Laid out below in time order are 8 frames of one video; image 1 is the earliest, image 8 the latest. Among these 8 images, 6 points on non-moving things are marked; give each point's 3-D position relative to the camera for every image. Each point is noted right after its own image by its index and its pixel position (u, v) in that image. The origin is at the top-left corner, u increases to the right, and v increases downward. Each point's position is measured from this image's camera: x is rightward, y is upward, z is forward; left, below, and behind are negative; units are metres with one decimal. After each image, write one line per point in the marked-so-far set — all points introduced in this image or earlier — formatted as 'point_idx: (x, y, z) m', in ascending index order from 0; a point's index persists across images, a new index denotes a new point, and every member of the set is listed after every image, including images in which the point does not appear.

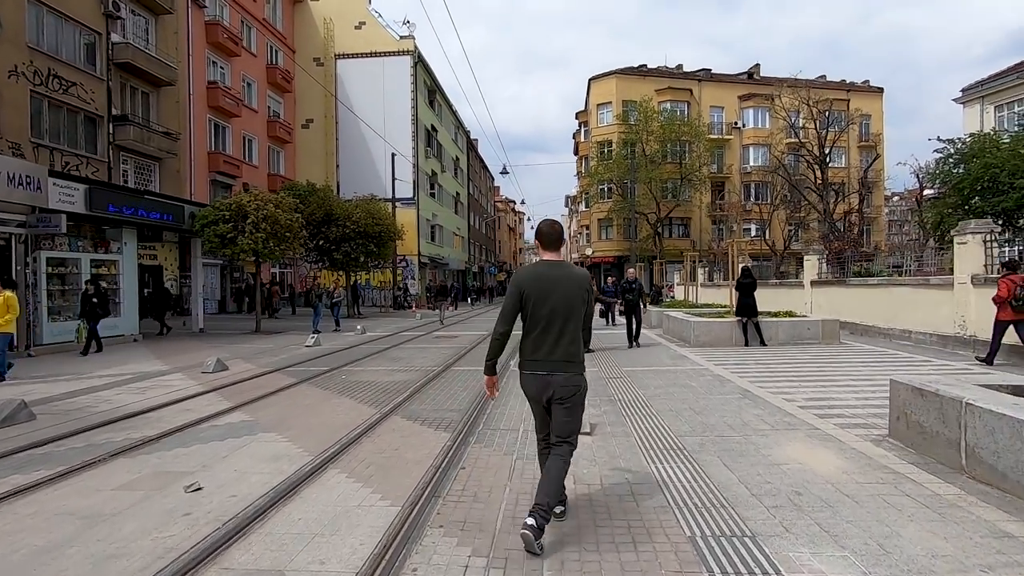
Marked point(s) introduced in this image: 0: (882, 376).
0: (+7.0, -1.7, +10.3) m
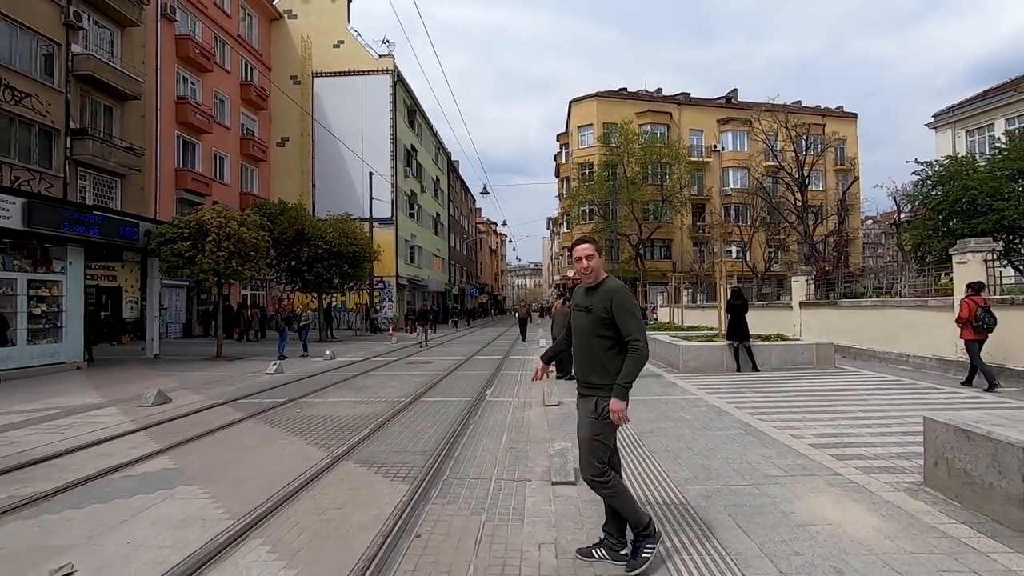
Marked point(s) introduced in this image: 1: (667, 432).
0: (+6.6, -2.1, +9.4) m
1: (+2.3, -2.2, +8.1) m
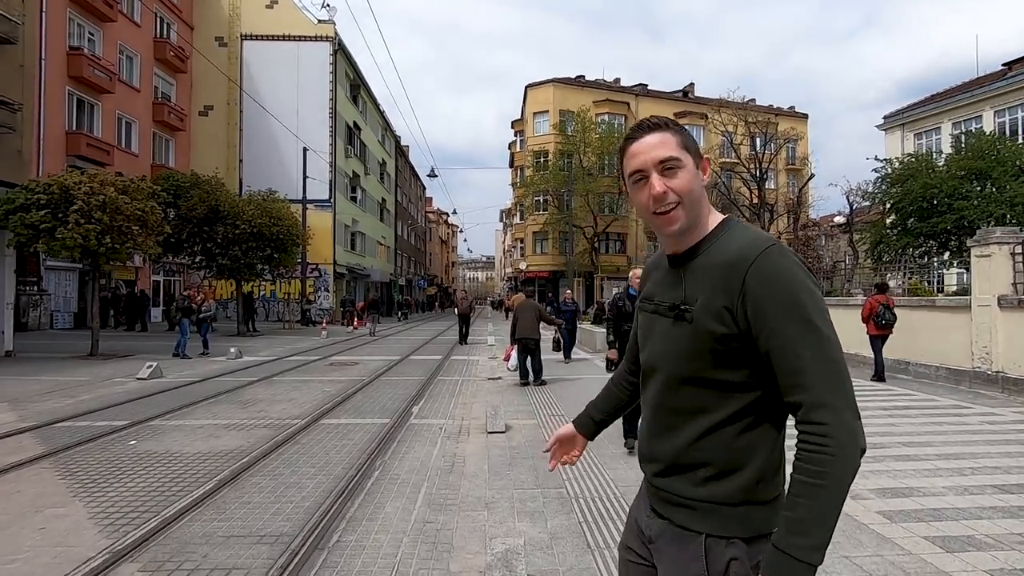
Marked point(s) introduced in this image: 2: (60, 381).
0: (+5.7, -2.0, +7.2) m
1: (+1.5, -2.0, +5.5) m
2: (-10.1, -2.1, +12.1) m
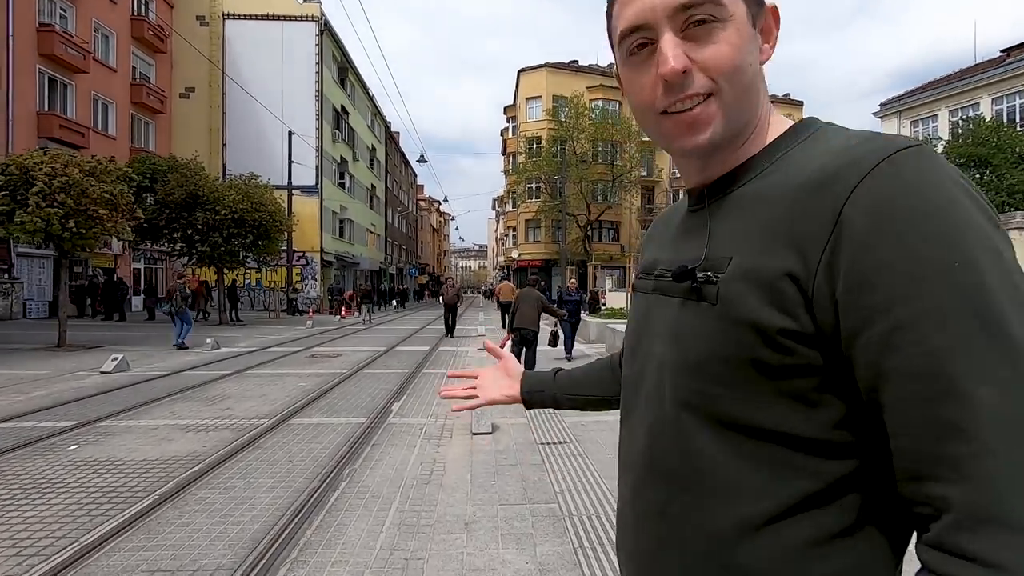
0: (+5.5, -1.9, +6.6) m
1: (+1.4, -1.9, +4.8) m
2: (-10.3, -1.8, +11.3) m
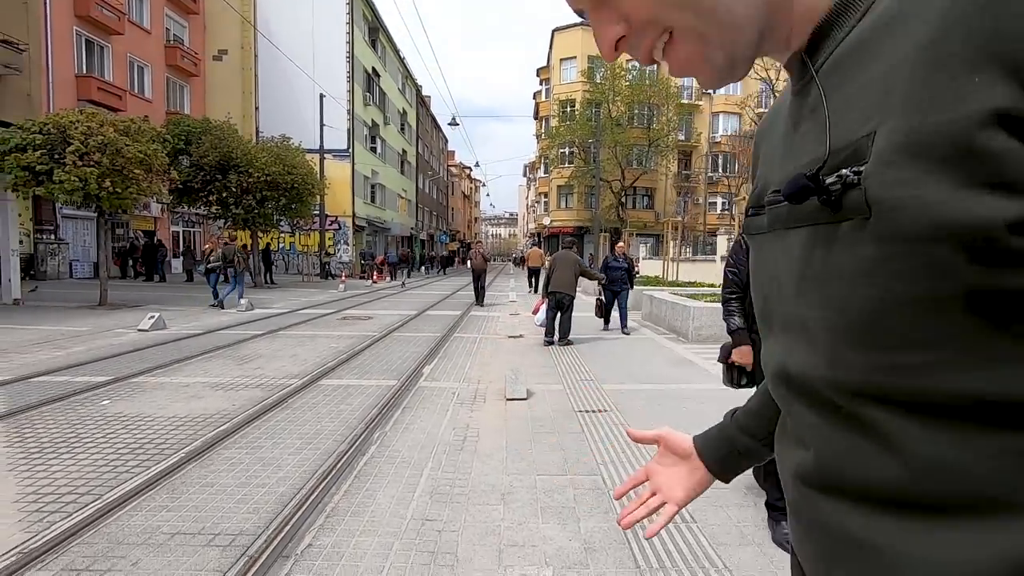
0: (+5.9, -1.5, +5.9) m
1: (+1.7, -1.5, +4.4) m
2: (-9.6, -0.9, +11.5) m
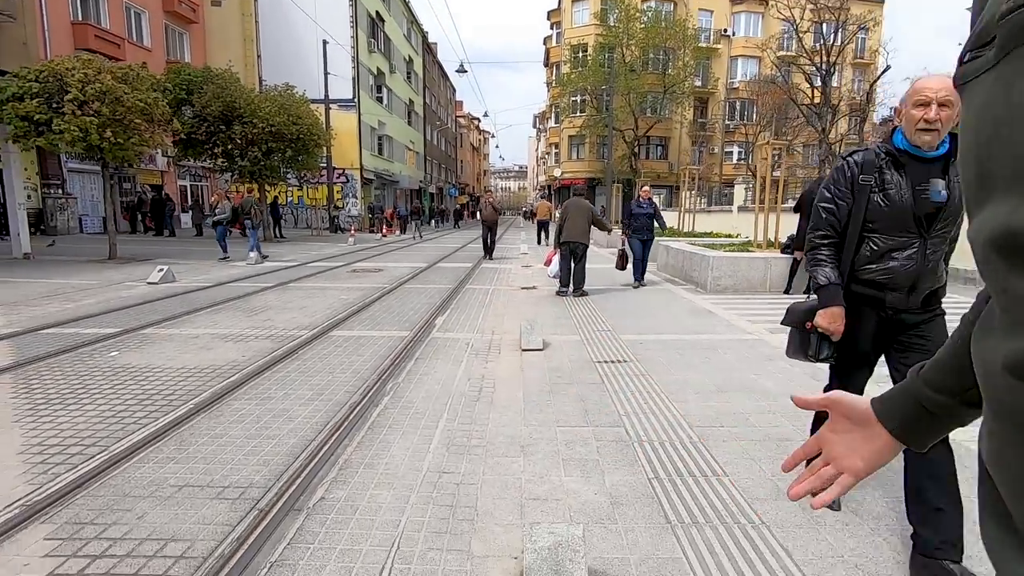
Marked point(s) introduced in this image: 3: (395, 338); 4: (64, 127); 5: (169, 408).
0: (+6.1, -0.9, +5.6) m
1: (+1.8, -1.1, +4.2) m
2: (-9.4, +0.1, +11.4) m
3: (-1.5, -0.7, +7.2) m
4: (-11.6, +4.1, +14.0) m
5: (-2.9, -1.0, +4.7) m
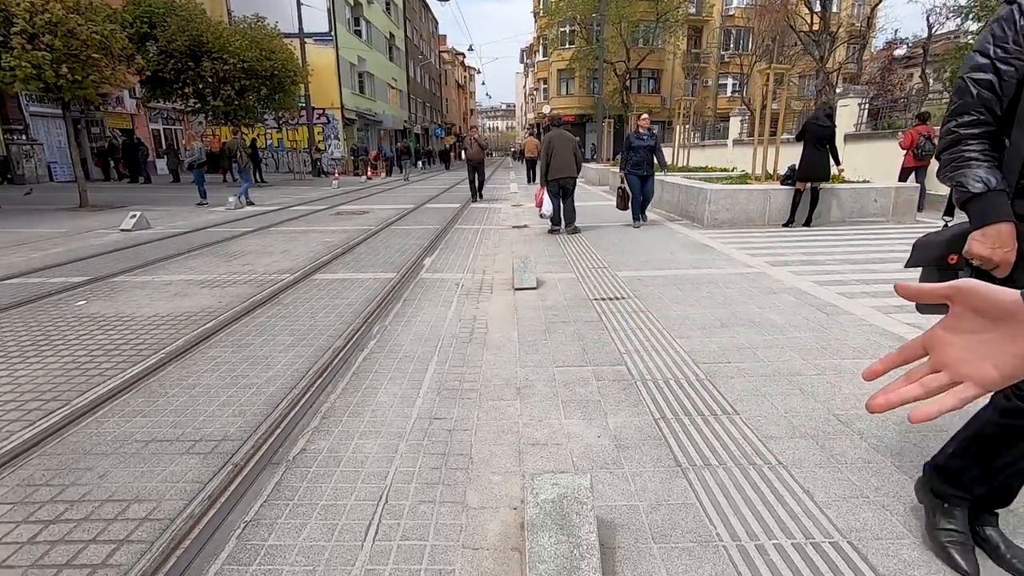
0: (+6.0, -0.1, +5.4) m
1: (+1.8, -0.6, +4.0) m
2: (-9.5, +1.1, +10.8) m
3: (-1.6, +0.1, +6.8) m
4: (-11.9, +5.3, +13.0) m
5: (-3.0, -0.5, +4.4) m
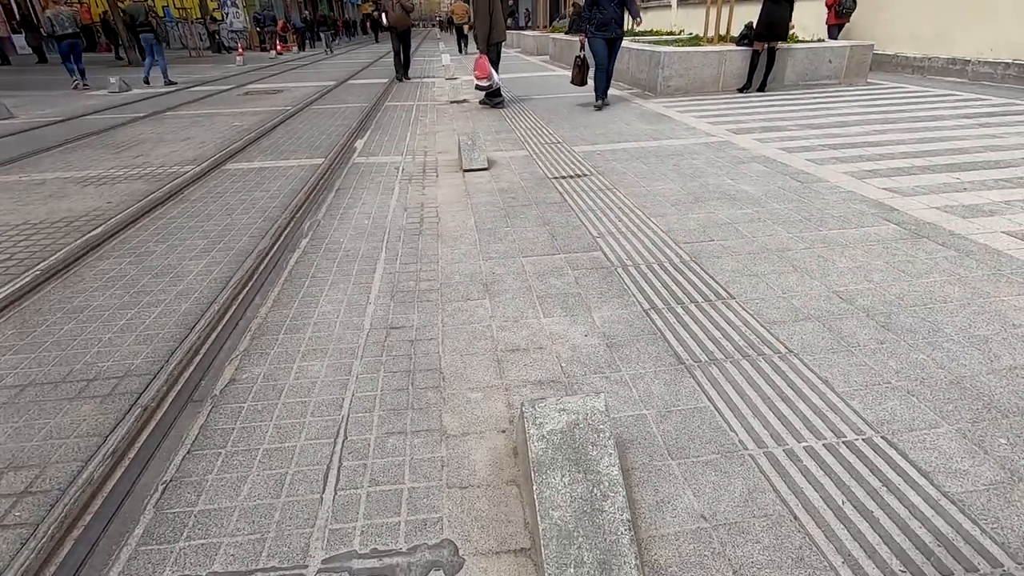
0: (+5.6, +1.3, +5.4) m
1: (+1.5, +0.3, +3.7) m
2: (-10.6, +2.6, +8.8) m
3: (-2.2, +1.3, +5.9) m
4: (-13.4, +7.0, +9.7) m
5: (-3.2, +0.1, +3.5) m
